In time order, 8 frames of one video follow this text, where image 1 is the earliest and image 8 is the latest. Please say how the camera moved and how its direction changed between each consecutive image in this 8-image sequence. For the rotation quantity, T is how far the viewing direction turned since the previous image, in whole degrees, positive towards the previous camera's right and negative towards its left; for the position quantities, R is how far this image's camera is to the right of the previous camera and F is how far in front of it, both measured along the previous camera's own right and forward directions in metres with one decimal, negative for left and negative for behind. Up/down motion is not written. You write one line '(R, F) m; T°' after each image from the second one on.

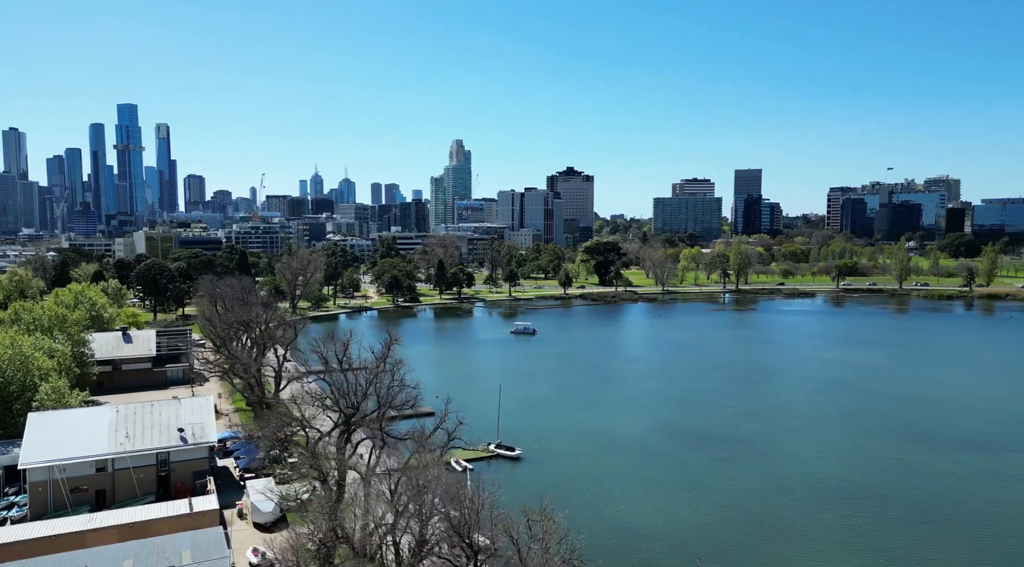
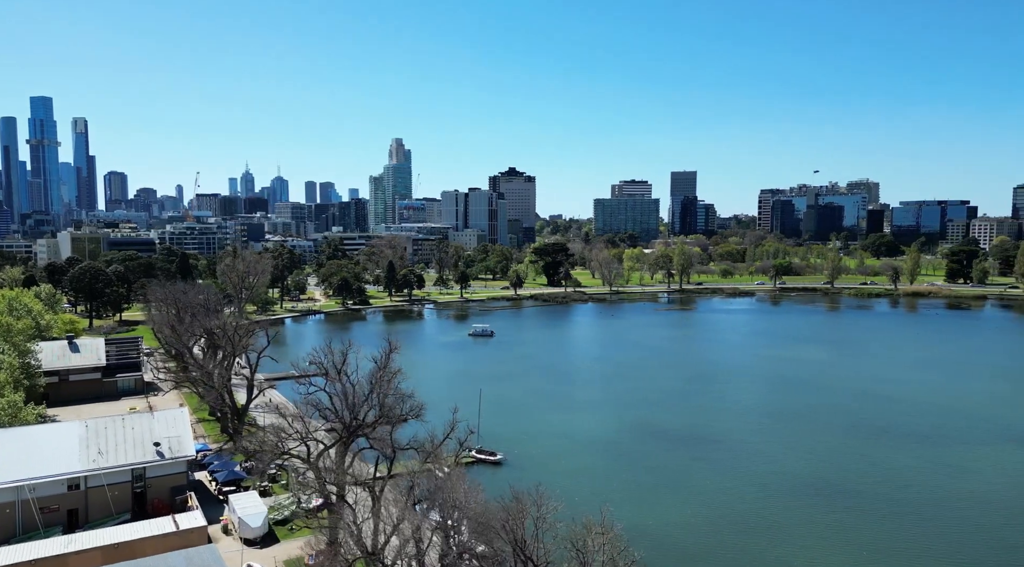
(-1.8, -0.3) m; +6°
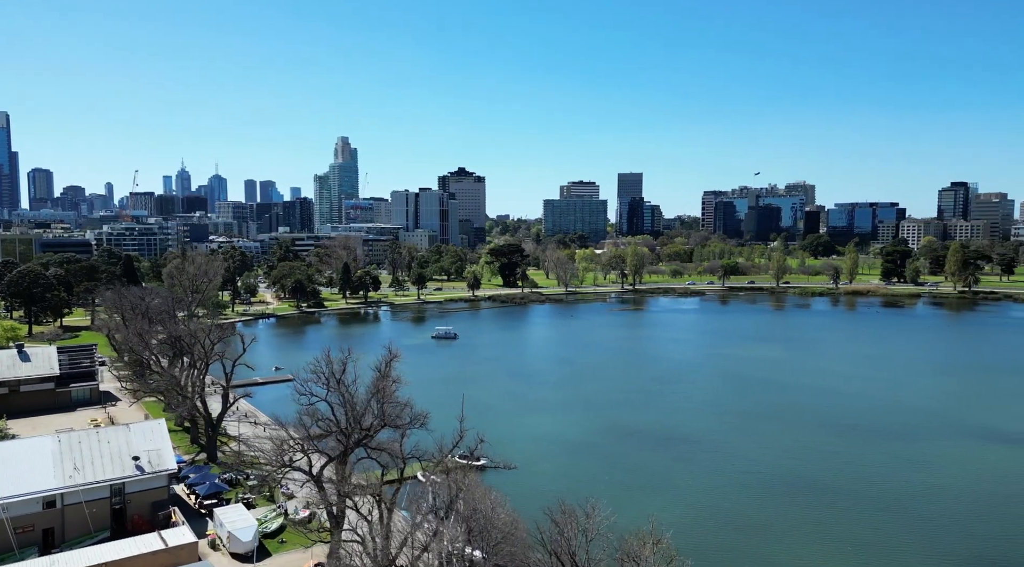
(-1.6, -0.2) m; +5°
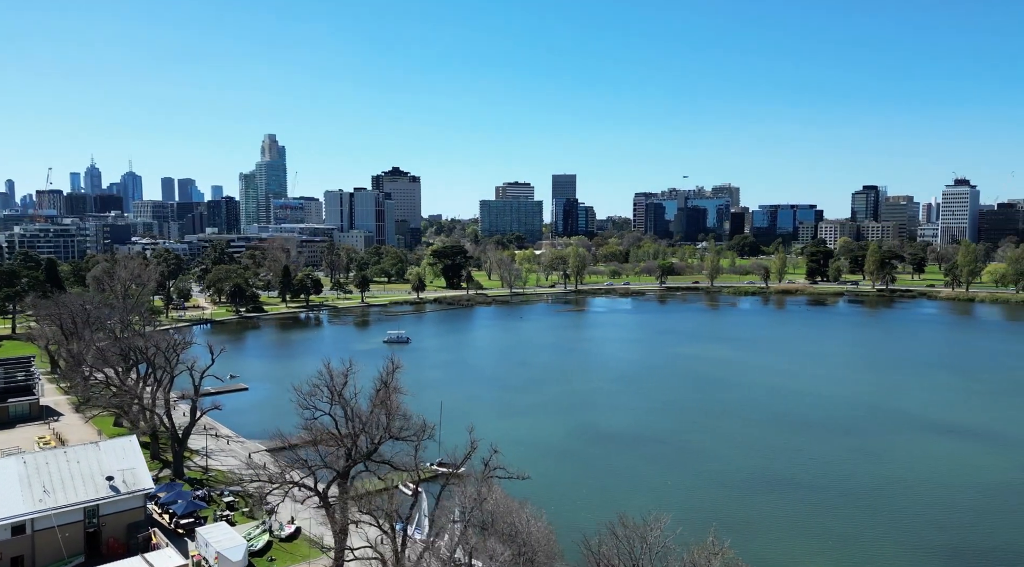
(-2.1, -0.1) m; +6°
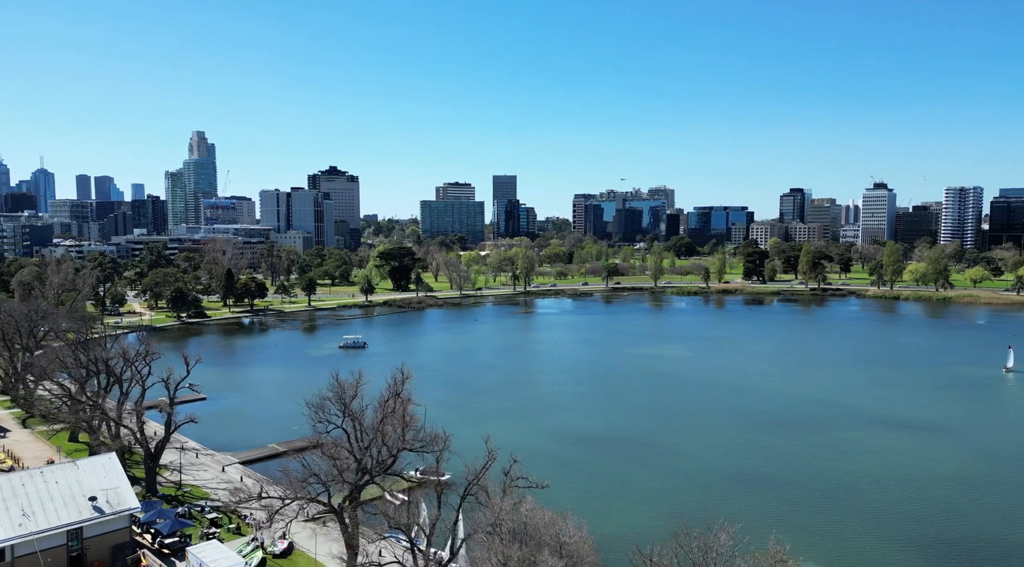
(-2.1, 0.0) m; +6°
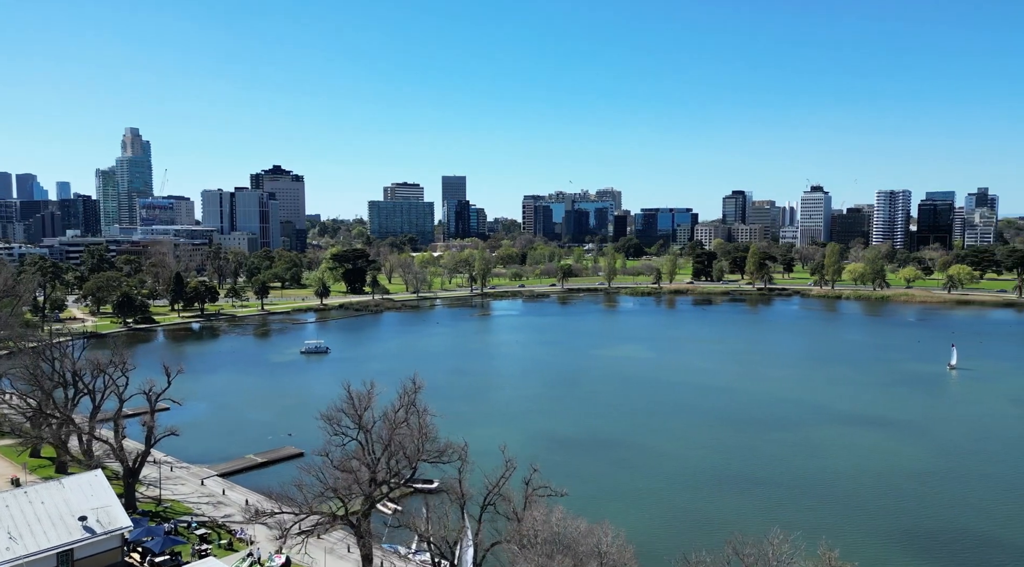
(-1.9, +0.1) m; +5°
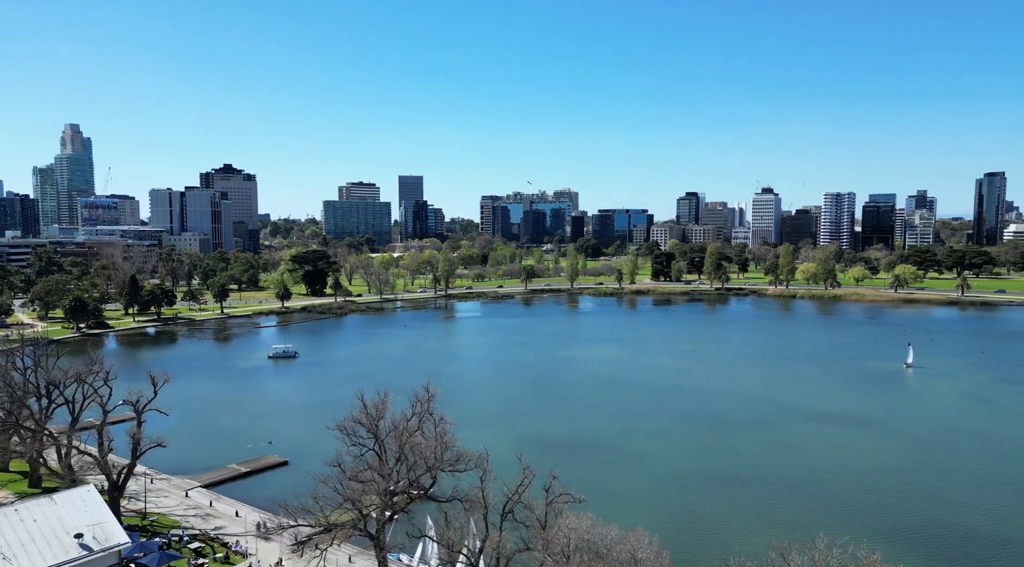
(-1.7, +0.1) m; +4°
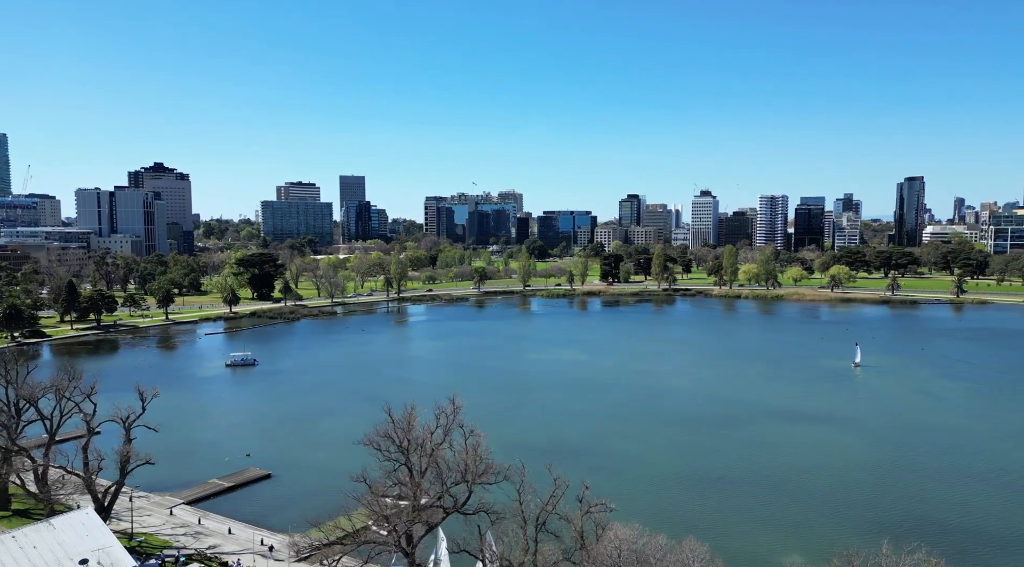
(-2.4, +0.3) m; +6°
